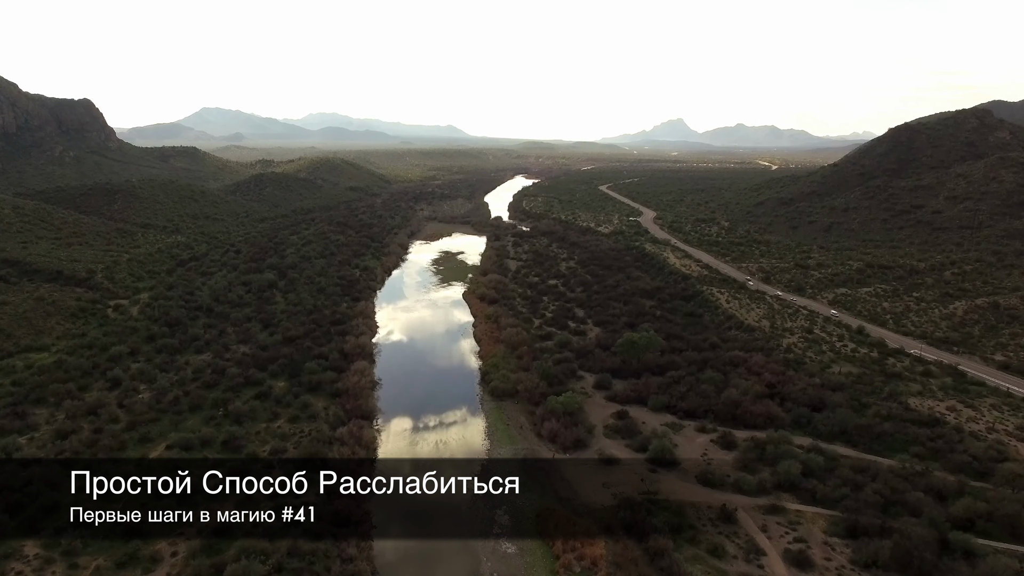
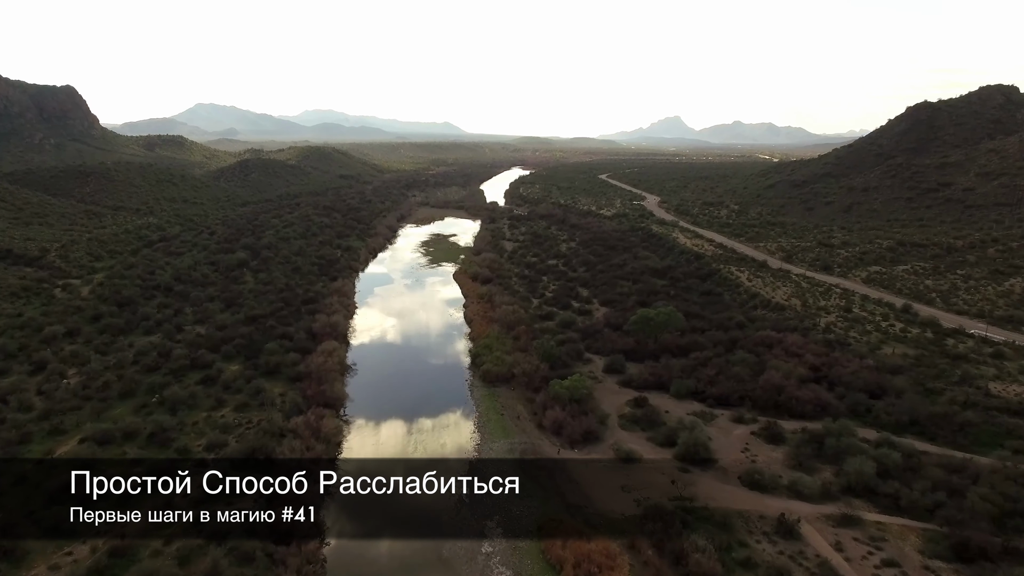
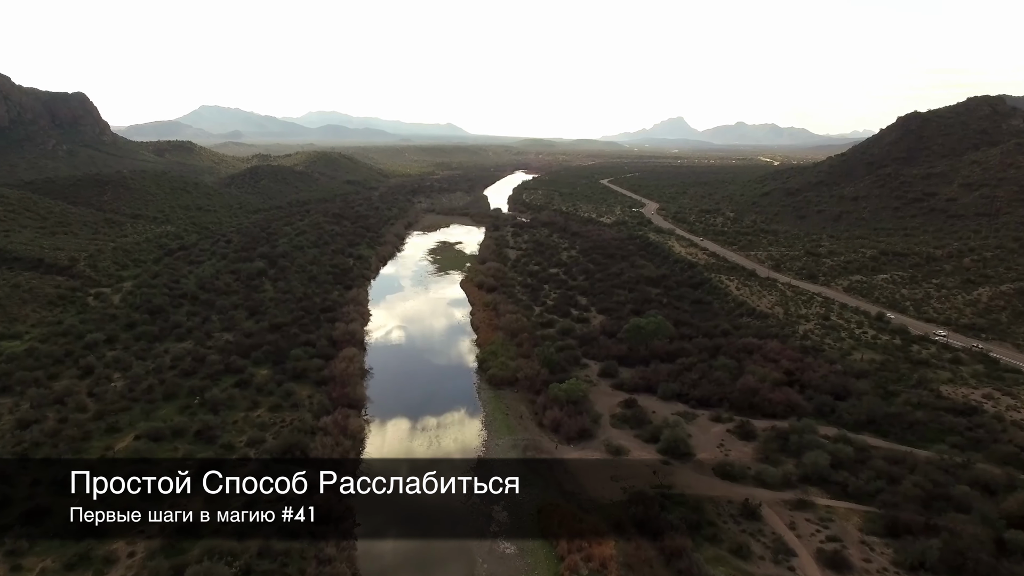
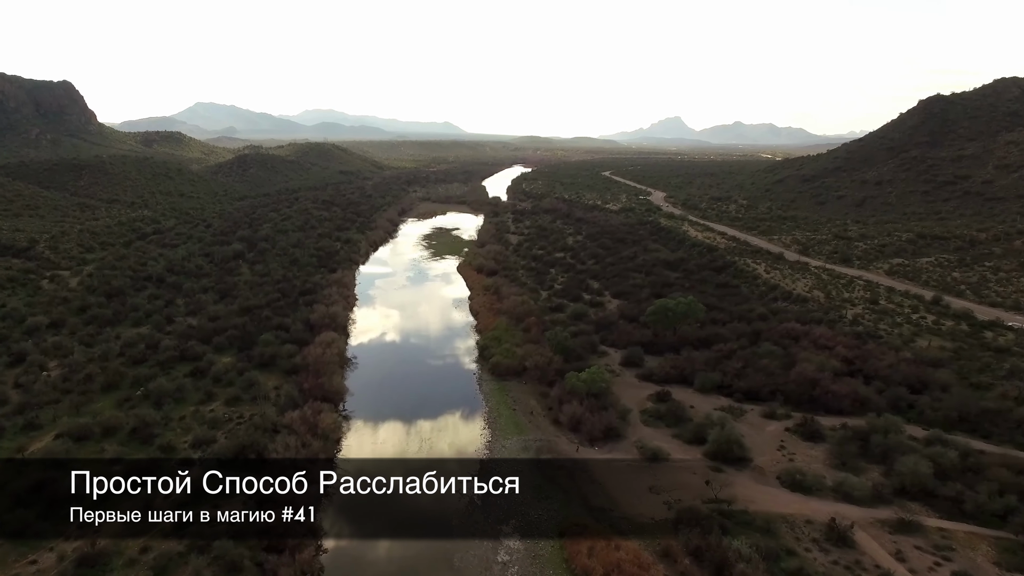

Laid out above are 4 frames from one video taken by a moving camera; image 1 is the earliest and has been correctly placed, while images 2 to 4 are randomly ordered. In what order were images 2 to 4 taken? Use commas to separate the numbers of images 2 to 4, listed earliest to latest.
3, 2, 4
